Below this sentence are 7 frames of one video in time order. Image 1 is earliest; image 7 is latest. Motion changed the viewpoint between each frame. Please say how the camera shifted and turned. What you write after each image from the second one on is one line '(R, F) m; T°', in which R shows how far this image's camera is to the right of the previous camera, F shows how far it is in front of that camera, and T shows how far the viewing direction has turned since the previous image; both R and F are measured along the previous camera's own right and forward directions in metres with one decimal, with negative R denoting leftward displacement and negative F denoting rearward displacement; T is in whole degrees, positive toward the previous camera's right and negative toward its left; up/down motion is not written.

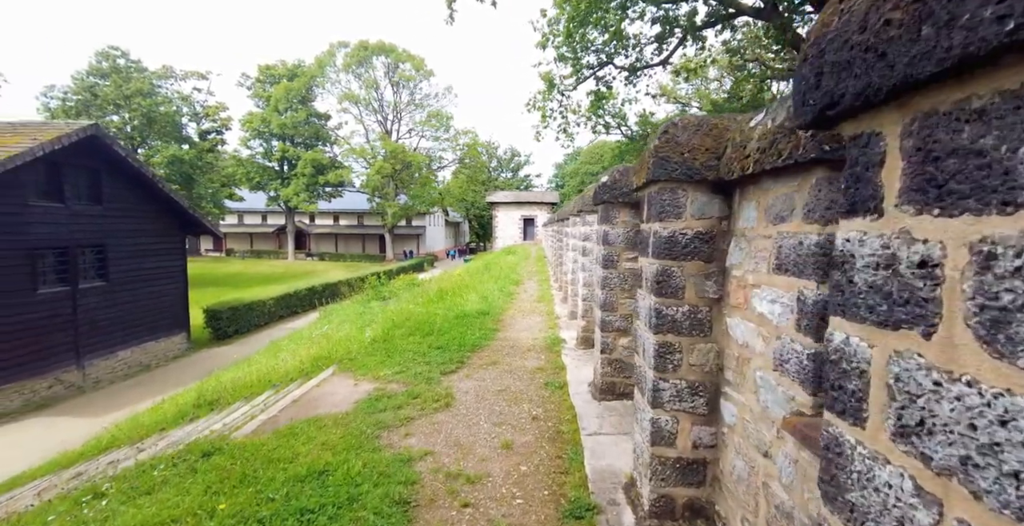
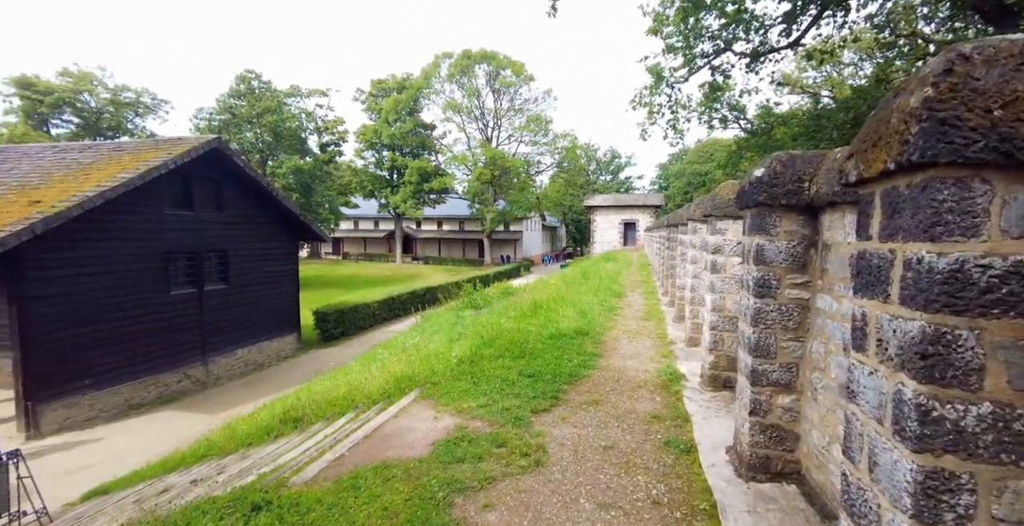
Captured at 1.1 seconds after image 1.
(-0.1, +0.8) m; -11°
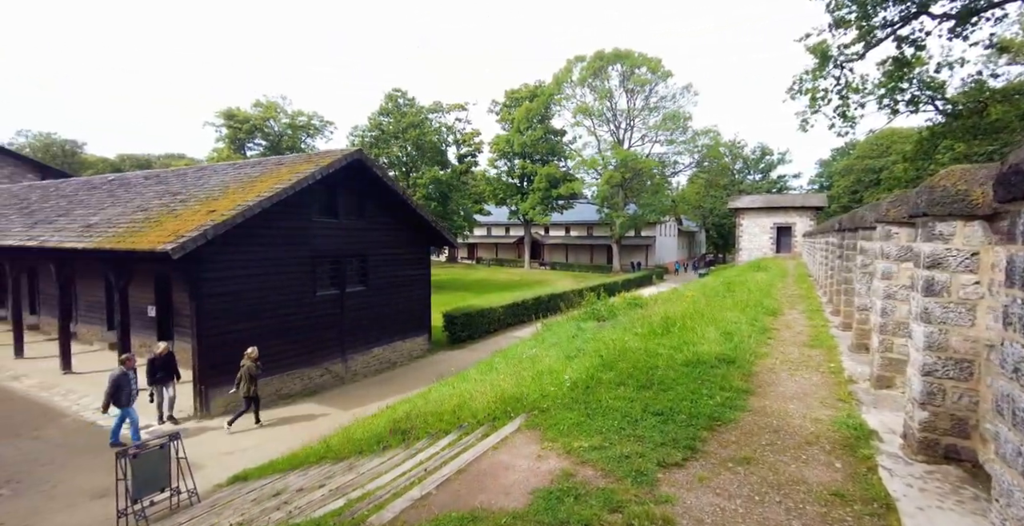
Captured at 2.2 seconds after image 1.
(+0.1, +0.7) m; -15°
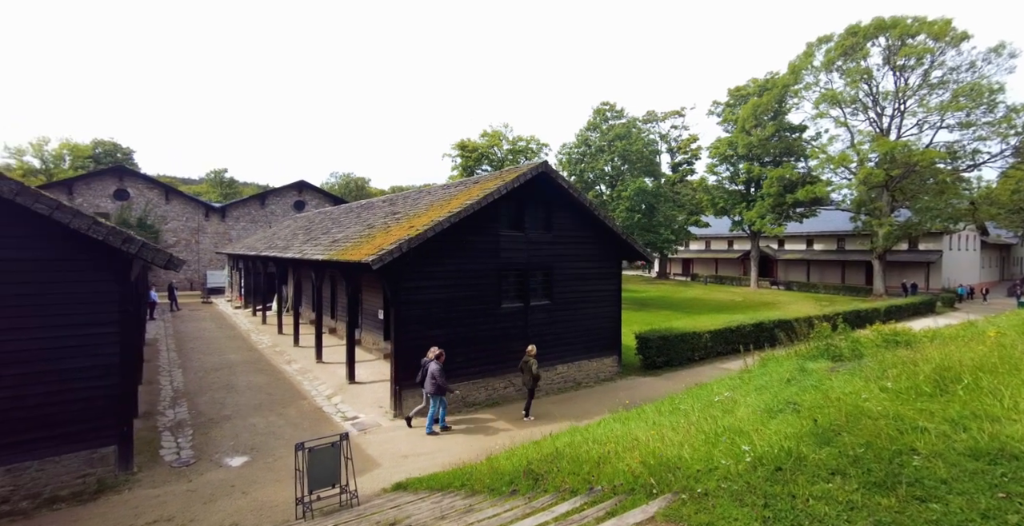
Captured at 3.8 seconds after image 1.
(+0.5, +1.2) m; -25°
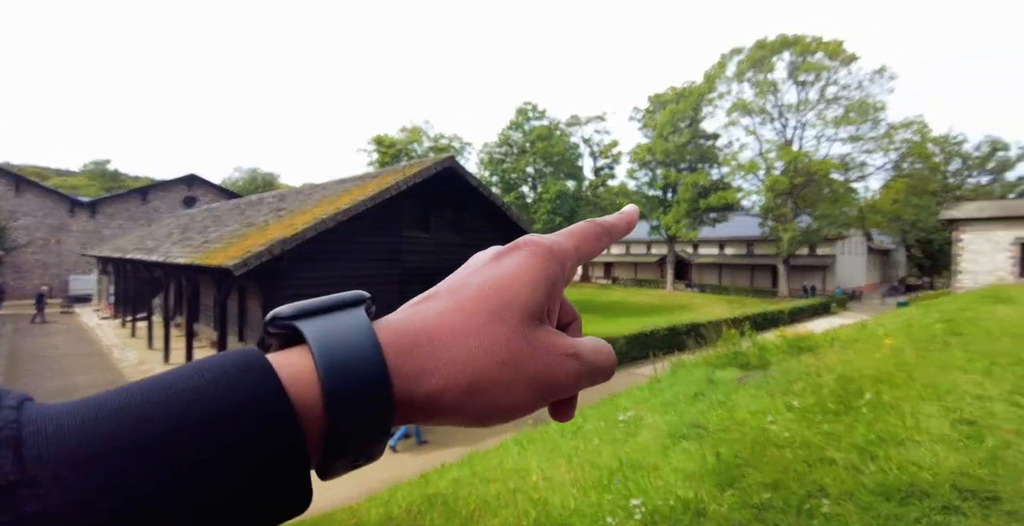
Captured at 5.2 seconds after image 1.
(+0.6, +0.8) m; +8°
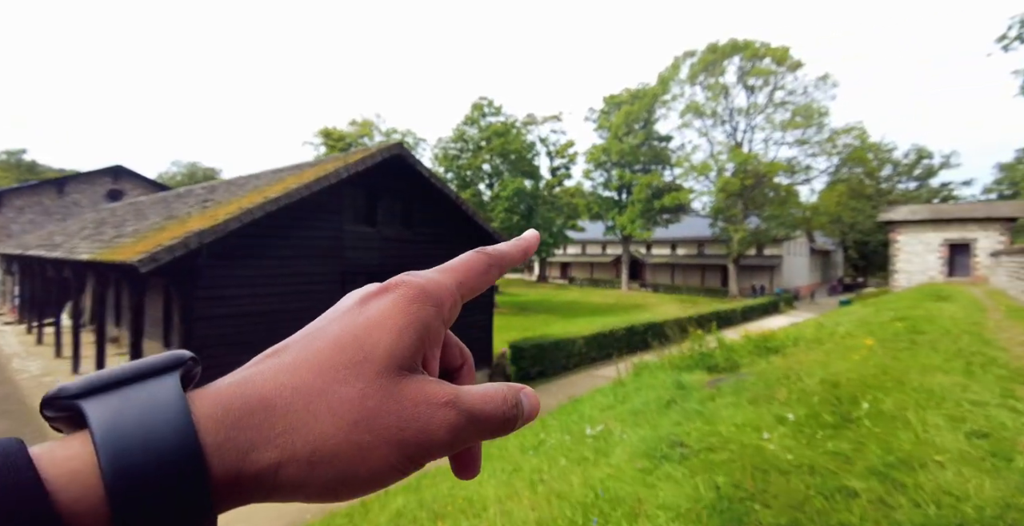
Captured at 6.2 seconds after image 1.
(0.0, +0.7) m; +5°
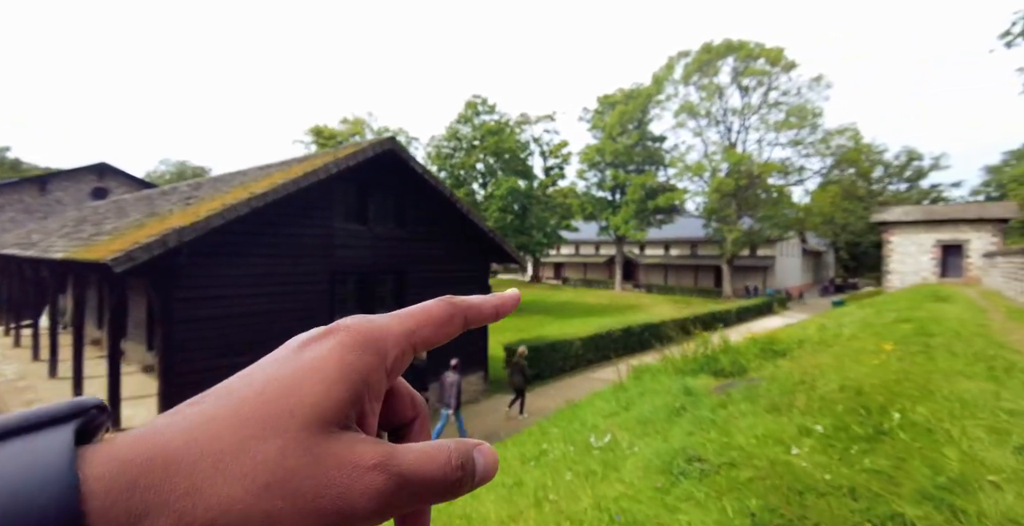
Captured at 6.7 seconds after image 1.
(-0.1, +0.3) m; +1°
